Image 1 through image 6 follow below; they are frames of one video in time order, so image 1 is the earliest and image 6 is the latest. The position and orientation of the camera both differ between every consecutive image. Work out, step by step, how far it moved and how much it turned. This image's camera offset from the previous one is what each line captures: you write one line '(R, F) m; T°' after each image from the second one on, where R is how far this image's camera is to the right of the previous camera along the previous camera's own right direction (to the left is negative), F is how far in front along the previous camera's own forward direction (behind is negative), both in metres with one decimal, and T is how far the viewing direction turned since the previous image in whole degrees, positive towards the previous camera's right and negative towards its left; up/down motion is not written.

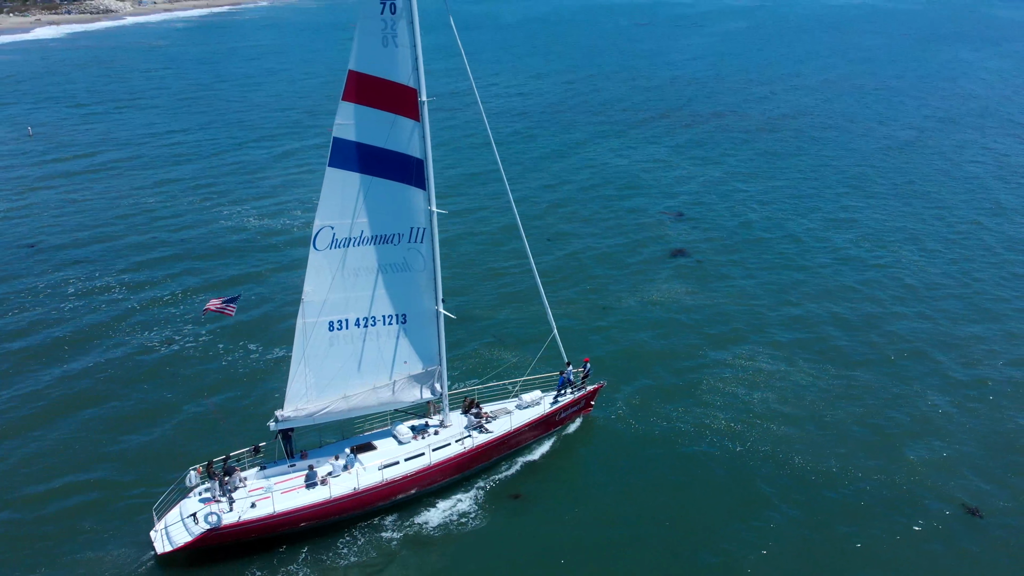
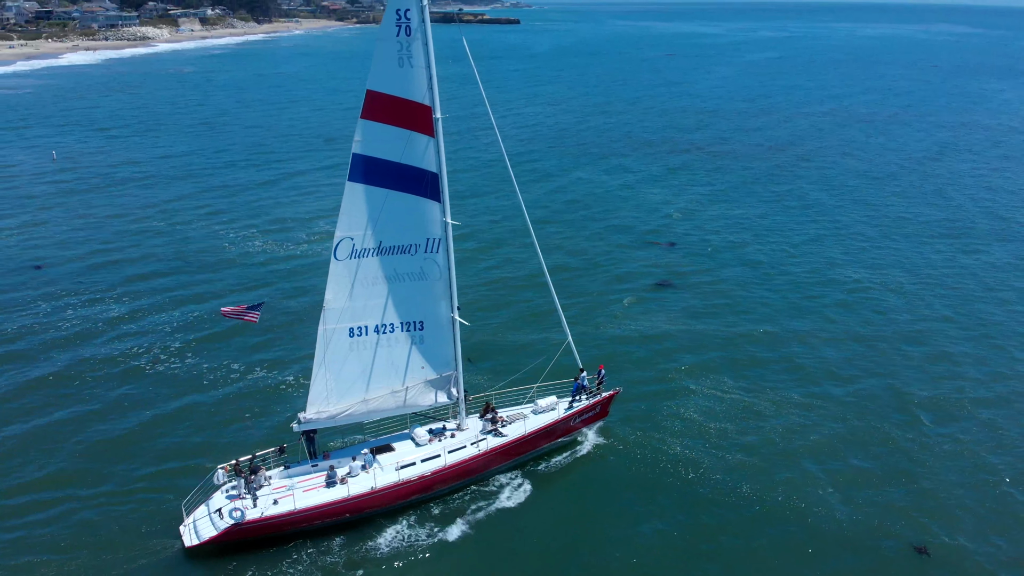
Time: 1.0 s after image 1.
(+0.2, -0.6) m; -2°
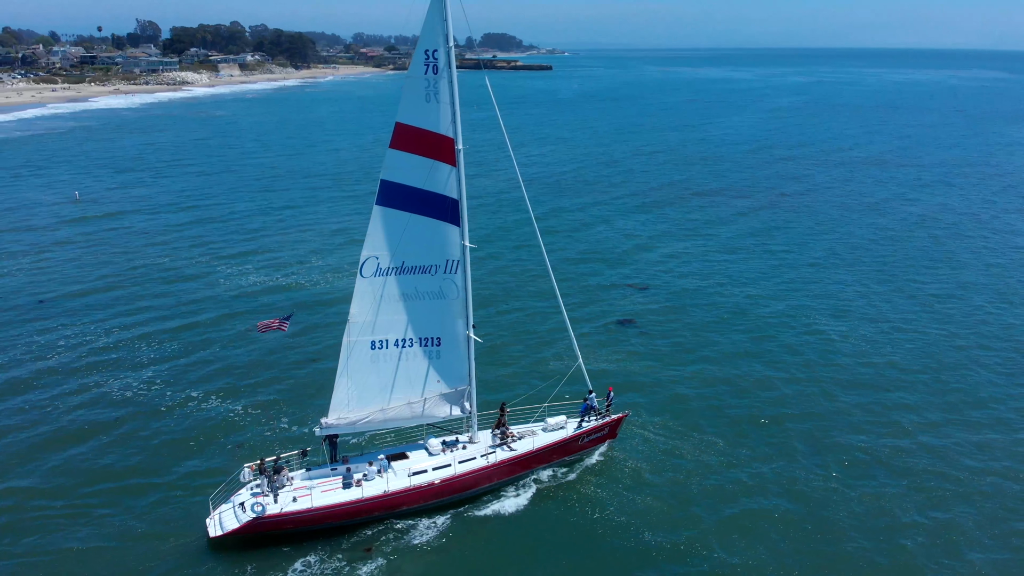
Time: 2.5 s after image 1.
(+0.3, -0.9) m; -2°
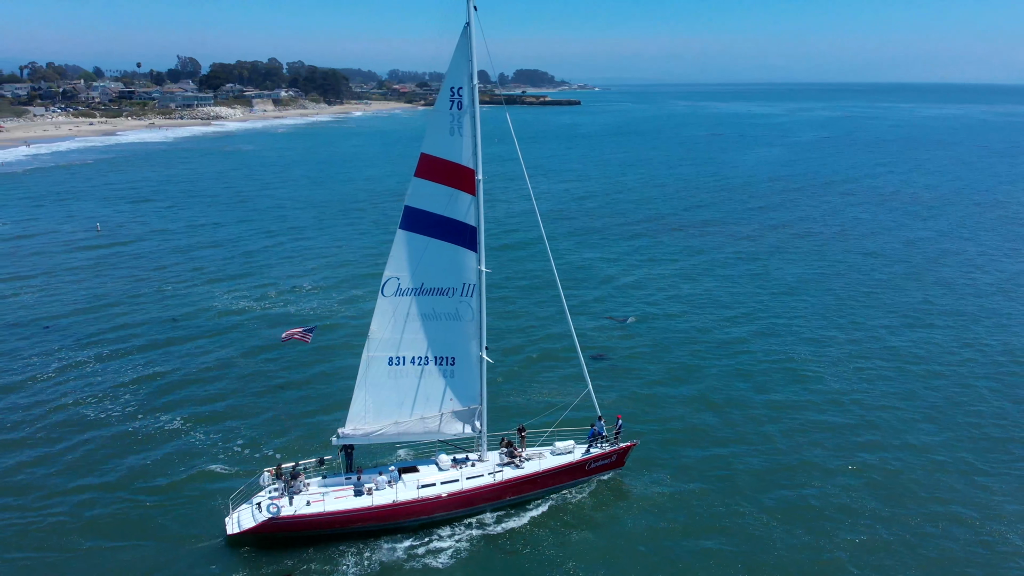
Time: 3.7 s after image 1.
(+0.3, -0.8) m; -2°
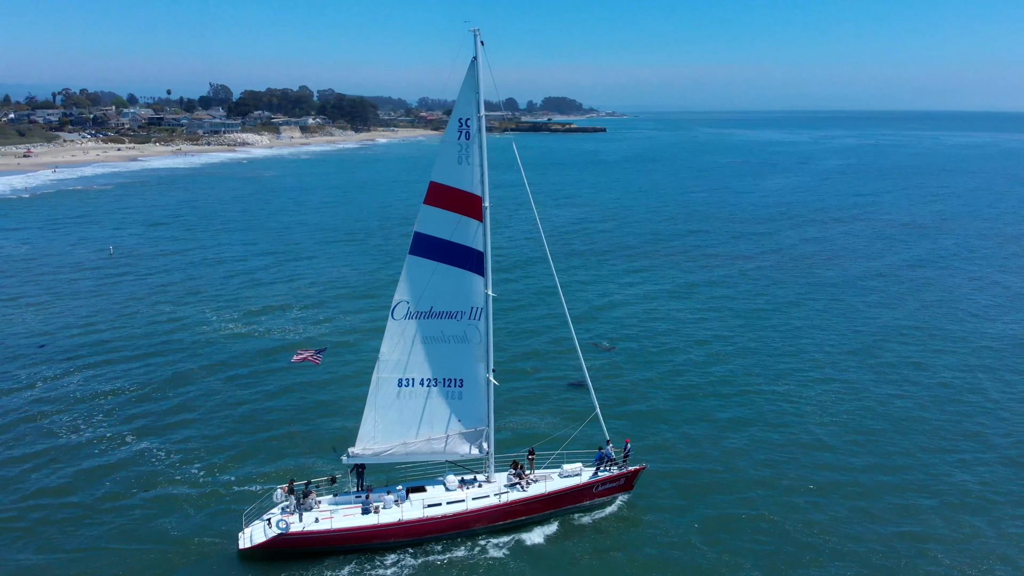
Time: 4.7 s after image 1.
(+0.3, -0.4) m; -1°
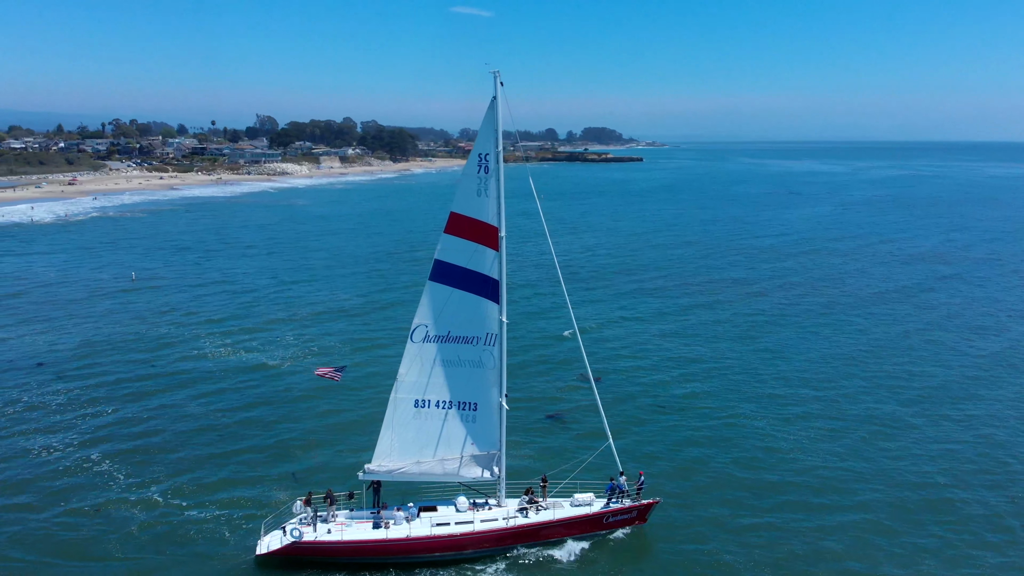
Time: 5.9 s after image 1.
(+0.4, -0.7) m; -2°
